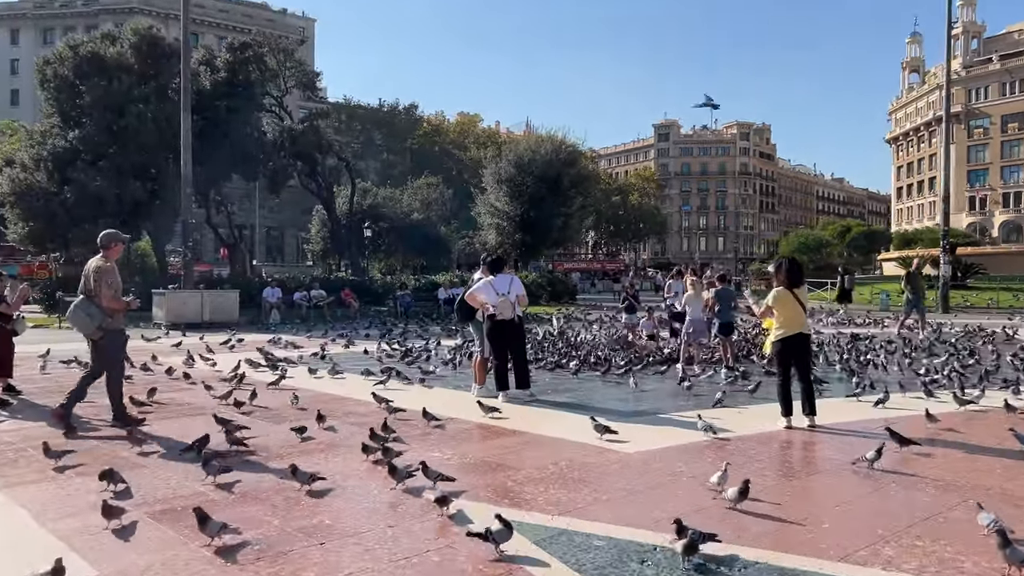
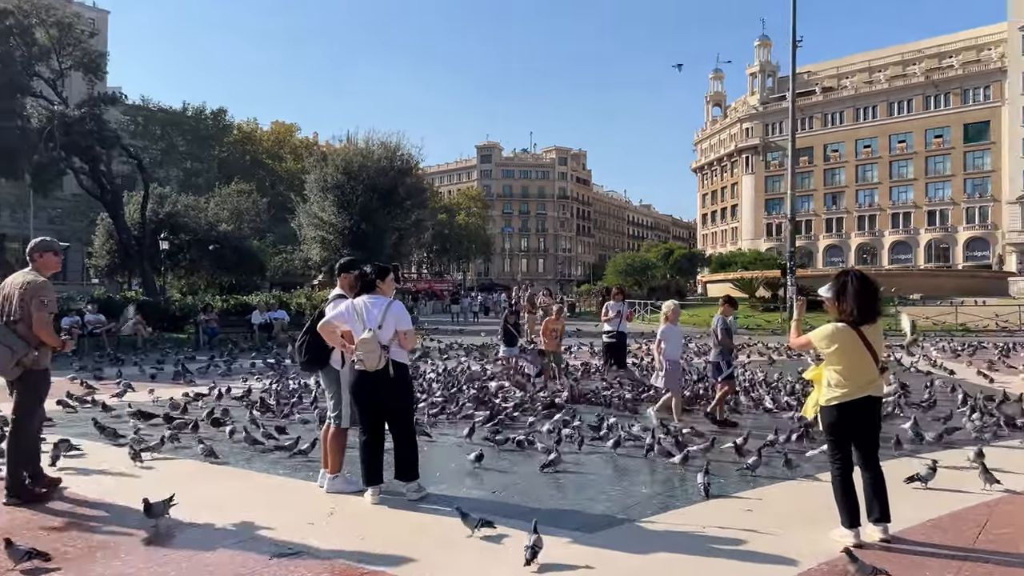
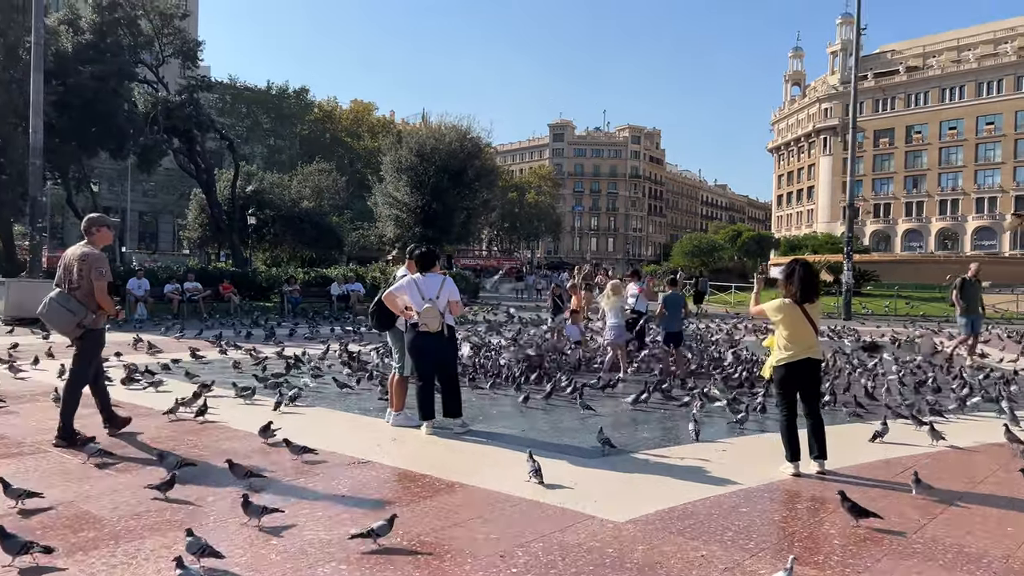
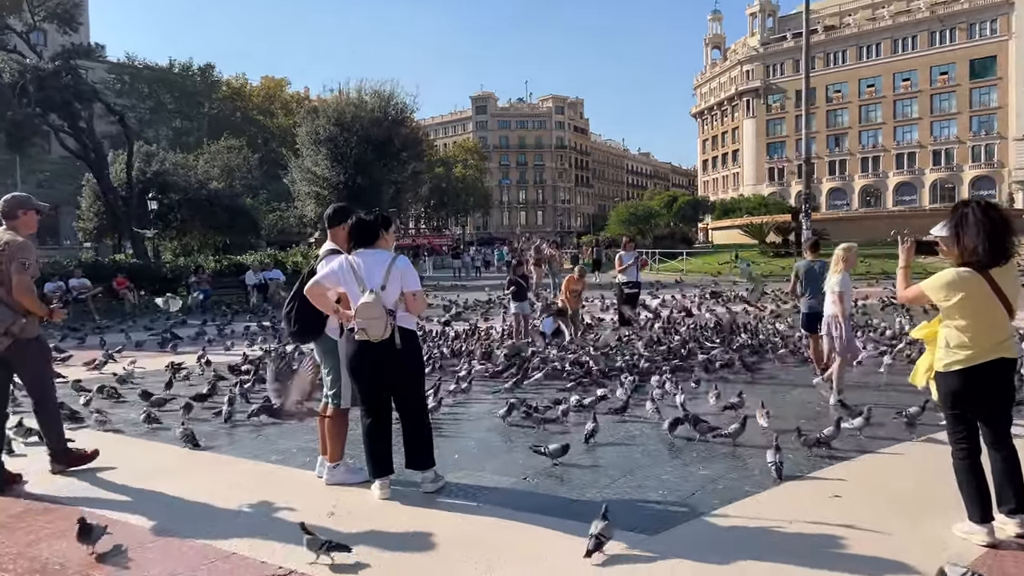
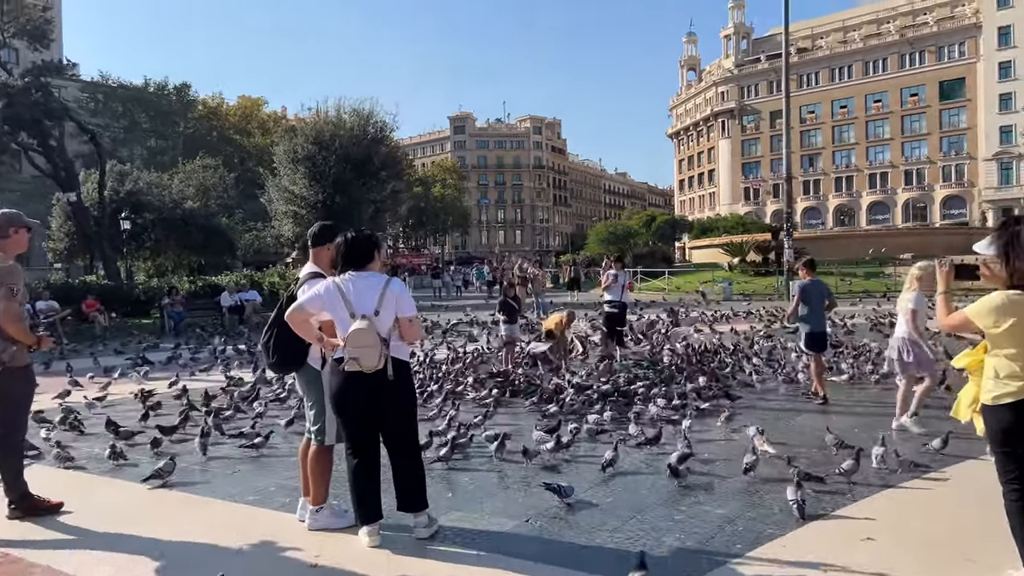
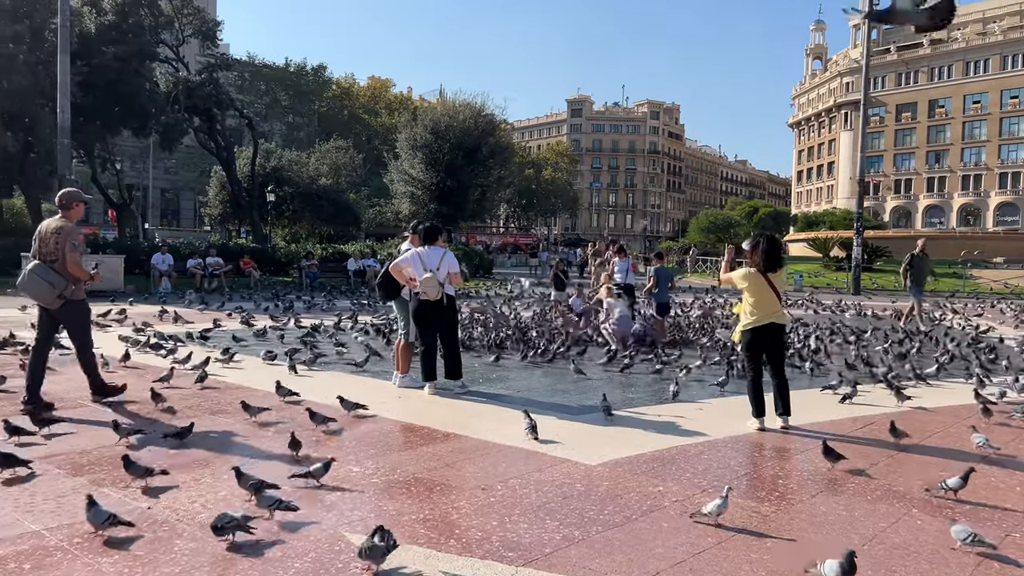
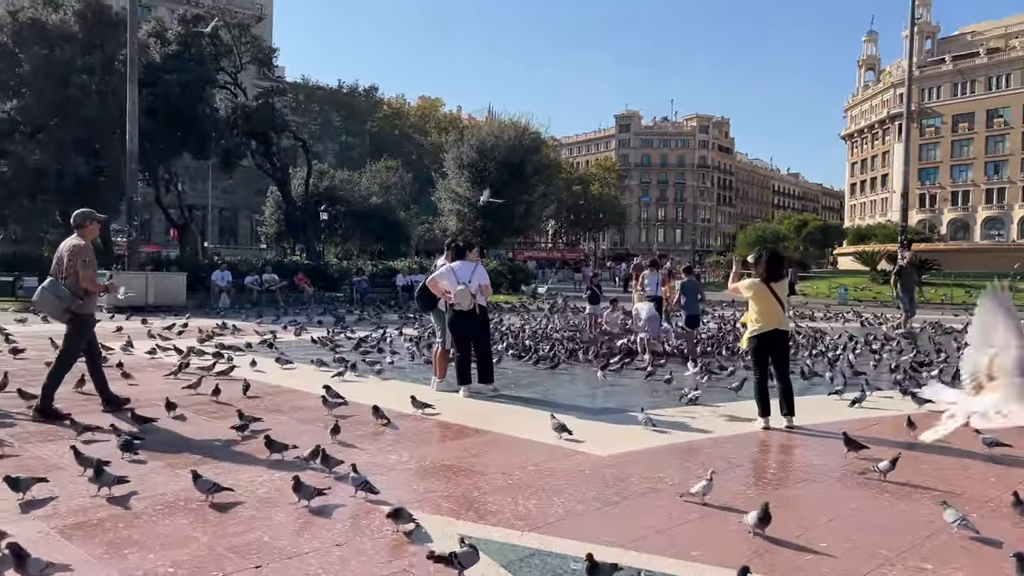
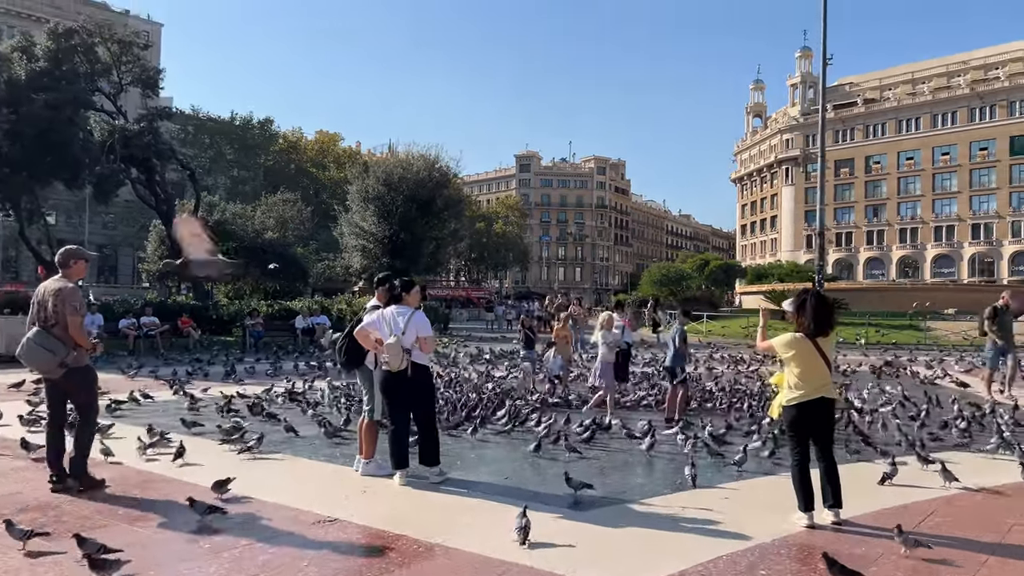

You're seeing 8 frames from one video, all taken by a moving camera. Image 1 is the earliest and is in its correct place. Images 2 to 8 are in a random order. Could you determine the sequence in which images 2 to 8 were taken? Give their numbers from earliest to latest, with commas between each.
7, 6, 3, 8, 2, 4, 5
